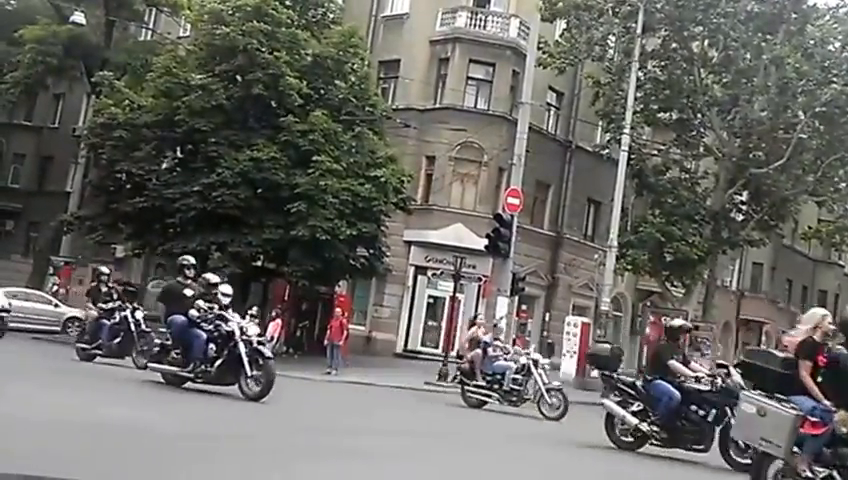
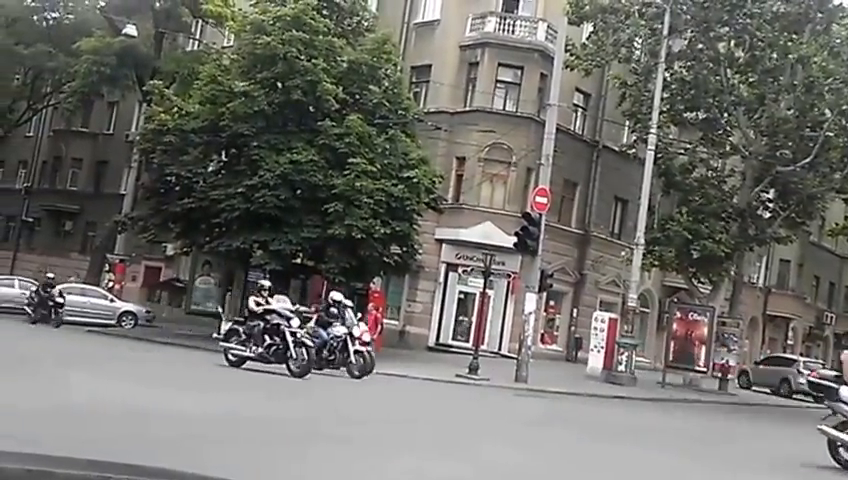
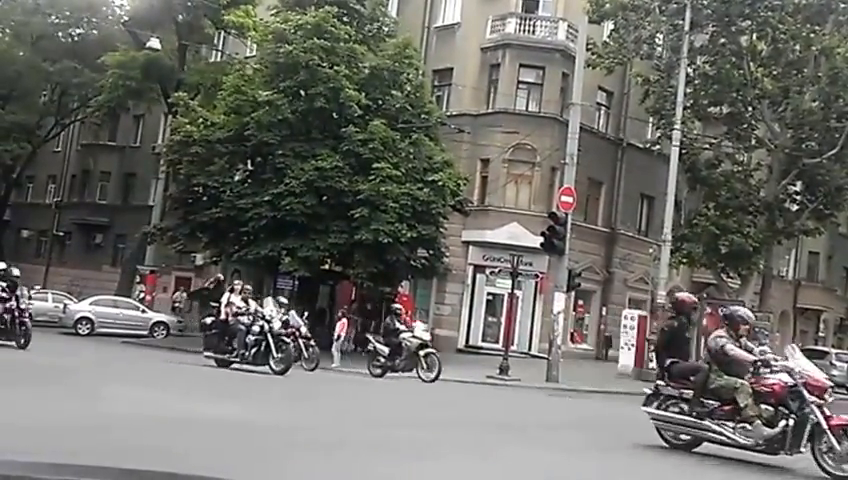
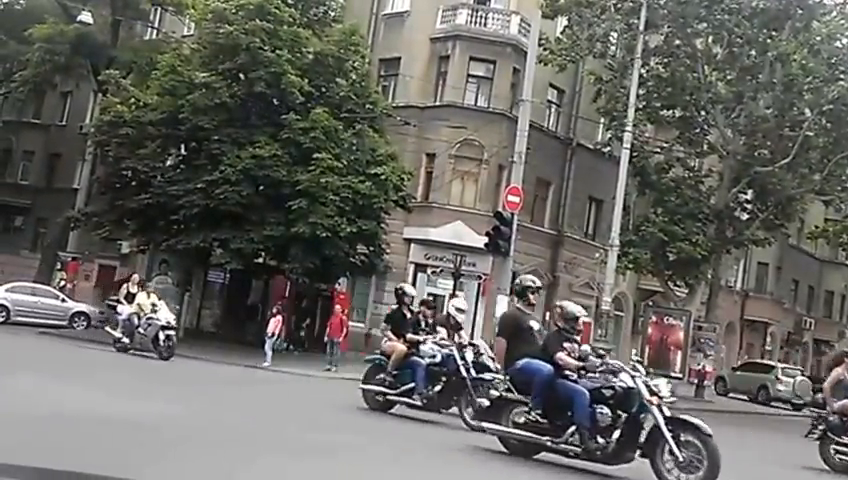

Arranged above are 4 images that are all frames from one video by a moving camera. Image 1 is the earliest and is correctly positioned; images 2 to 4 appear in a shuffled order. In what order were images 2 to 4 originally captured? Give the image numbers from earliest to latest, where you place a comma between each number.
4, 2, 3
